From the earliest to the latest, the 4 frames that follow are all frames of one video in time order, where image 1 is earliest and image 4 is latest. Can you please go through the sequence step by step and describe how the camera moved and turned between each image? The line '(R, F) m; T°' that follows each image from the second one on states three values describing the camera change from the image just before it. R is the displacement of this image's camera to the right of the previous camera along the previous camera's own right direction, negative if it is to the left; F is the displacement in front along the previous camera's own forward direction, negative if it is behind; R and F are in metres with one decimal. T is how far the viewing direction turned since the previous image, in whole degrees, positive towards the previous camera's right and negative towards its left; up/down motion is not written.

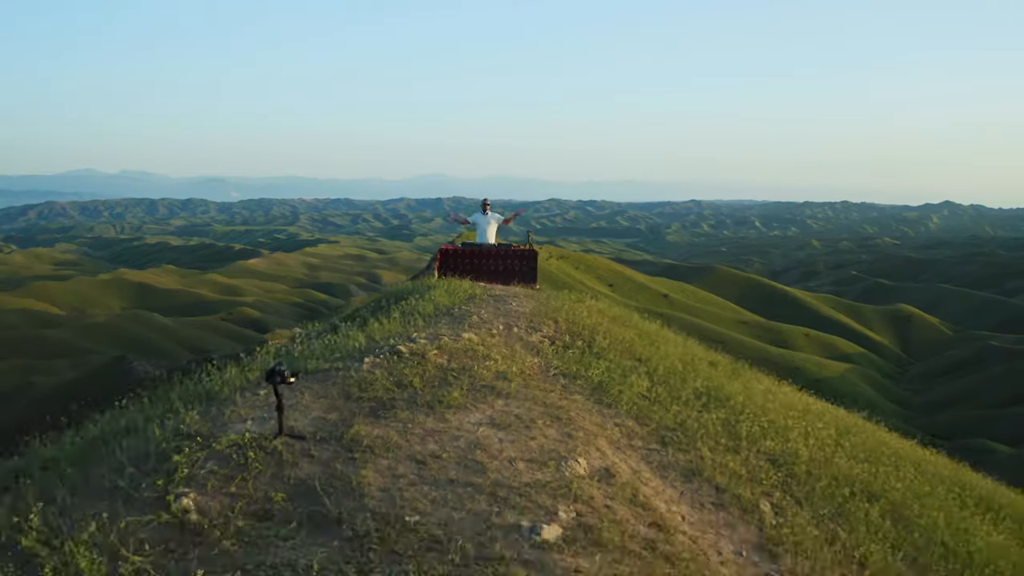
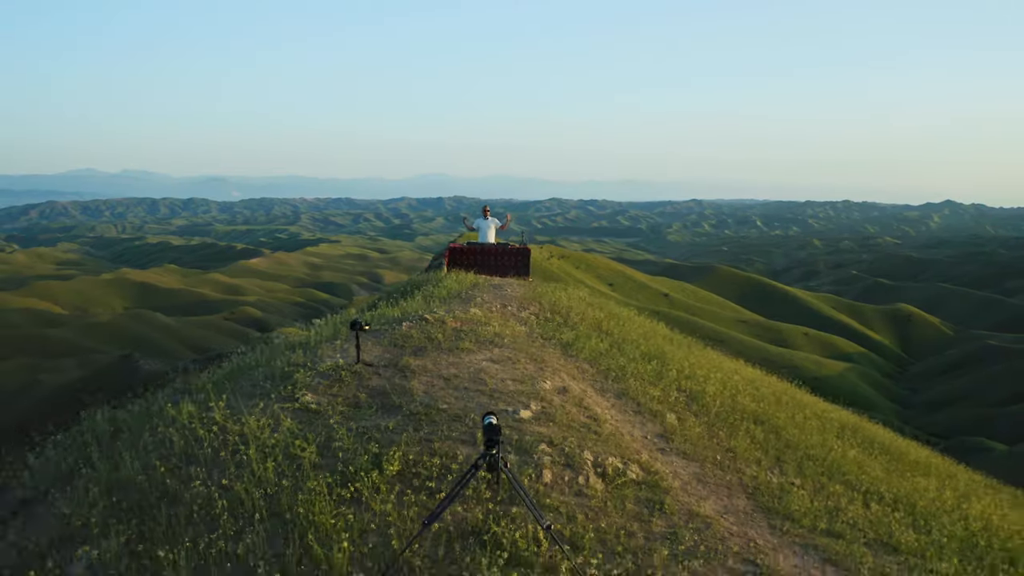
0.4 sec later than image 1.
(0.0, -0.8) m; 0°
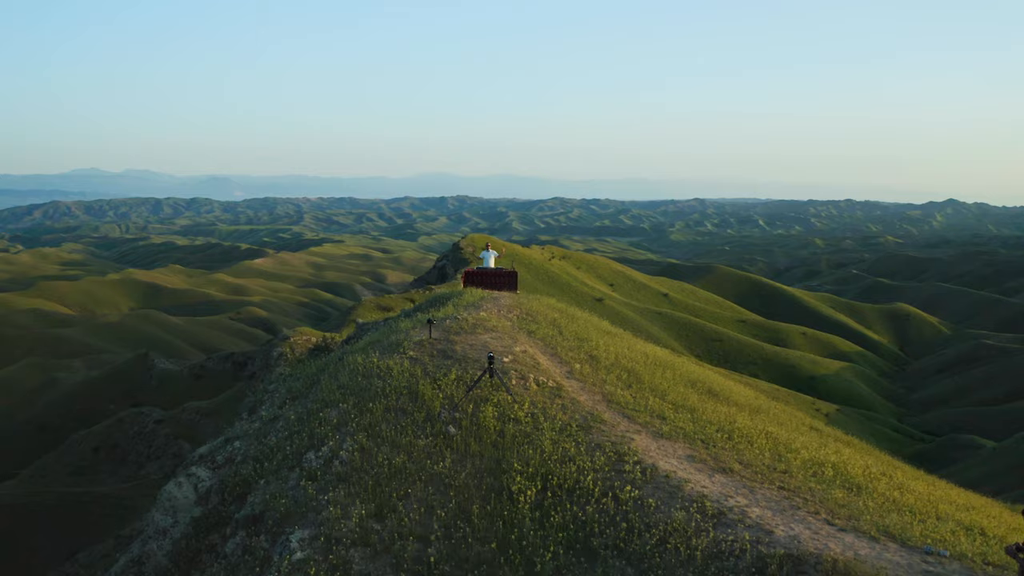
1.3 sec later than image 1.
(0.0, -2.1) m; 0°
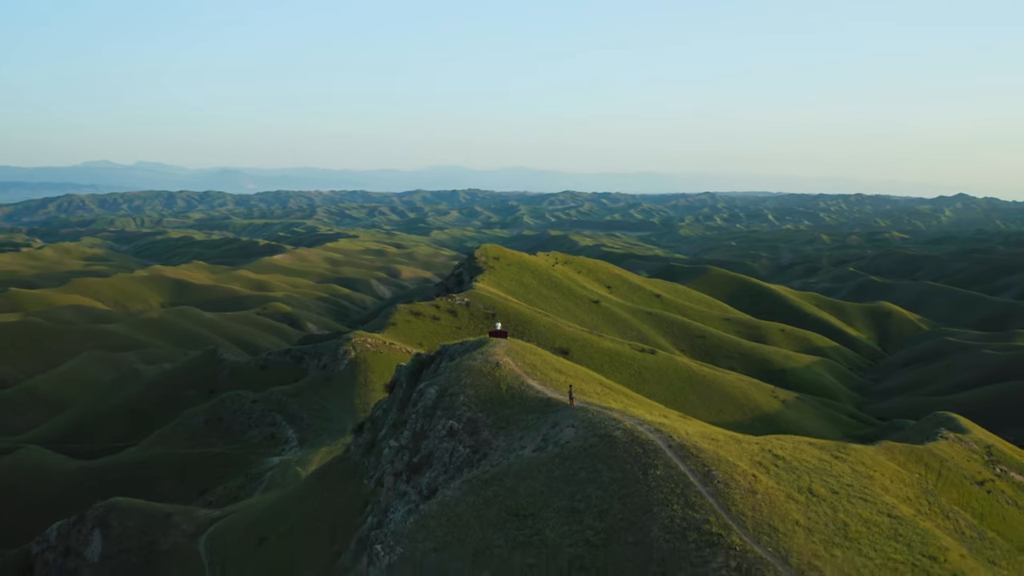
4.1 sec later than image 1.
(+0.6, -14.0) m; -1°
